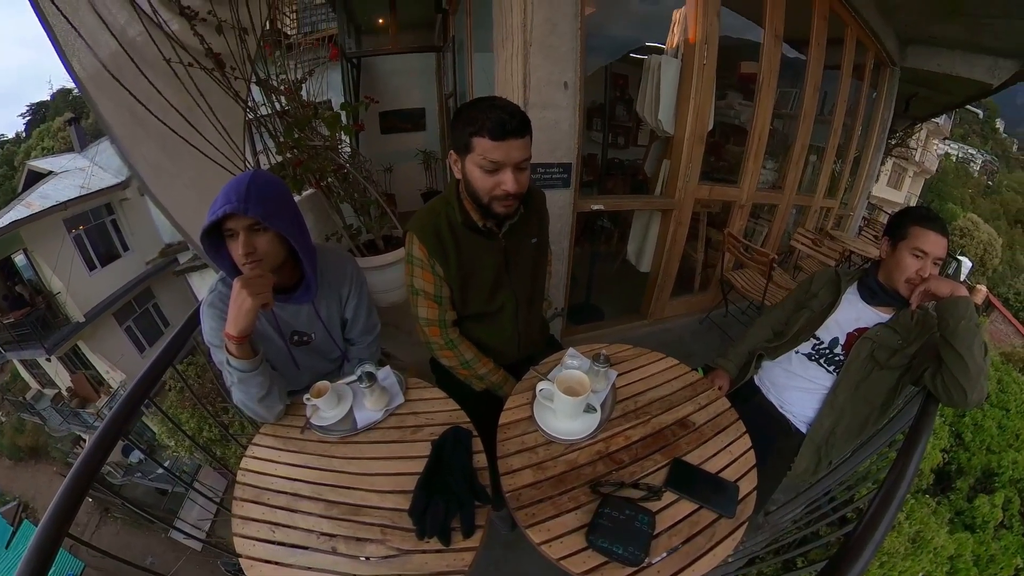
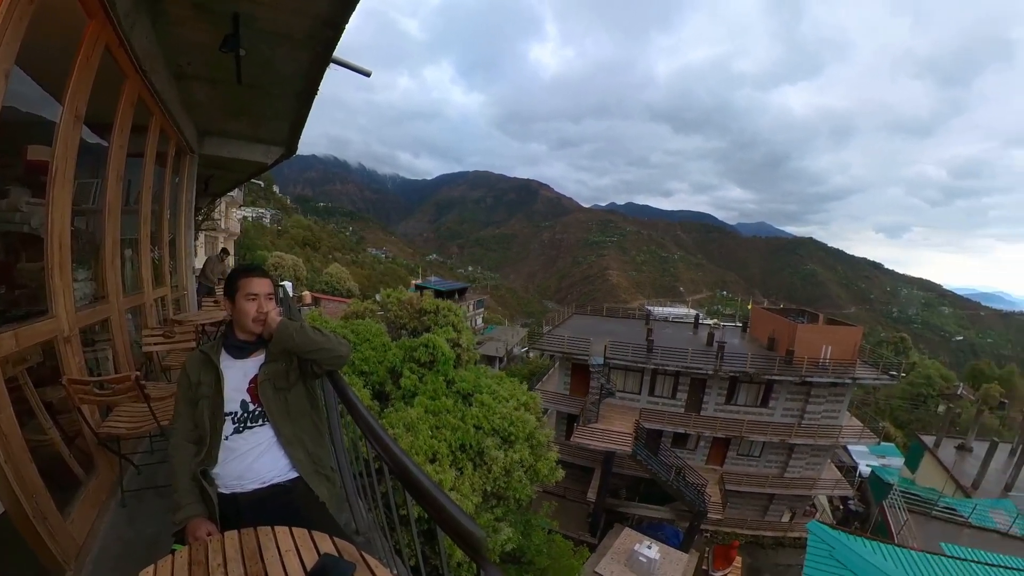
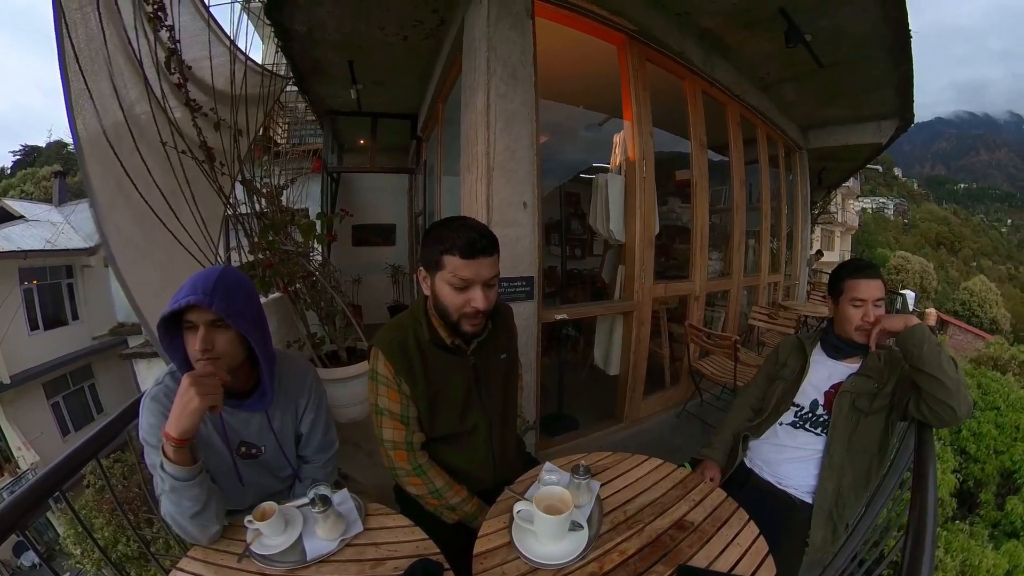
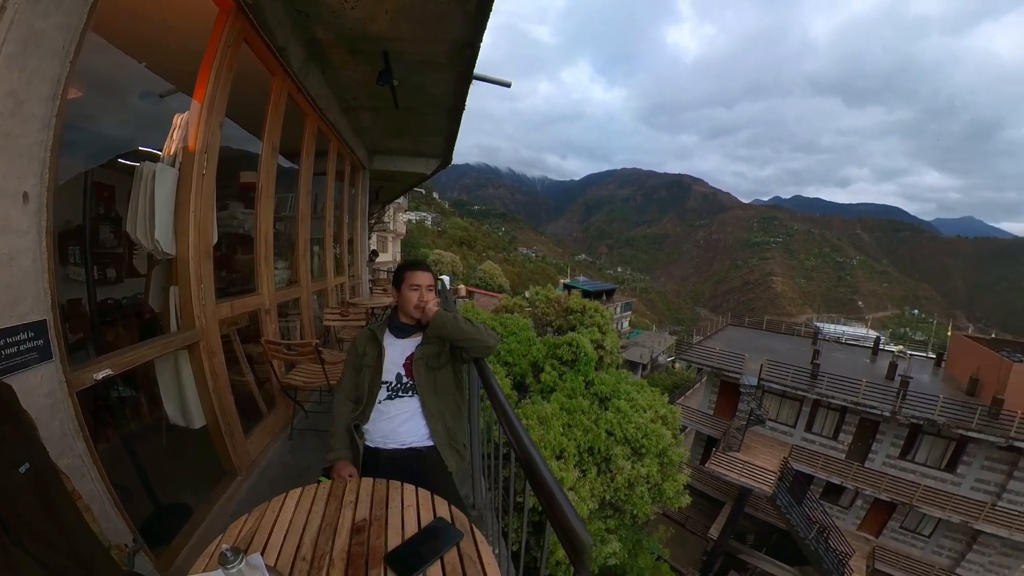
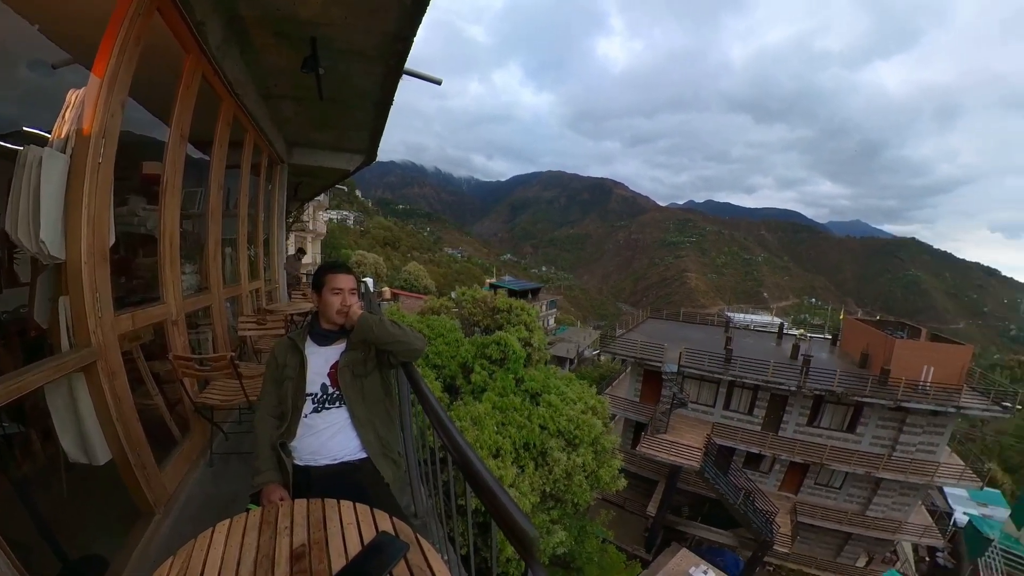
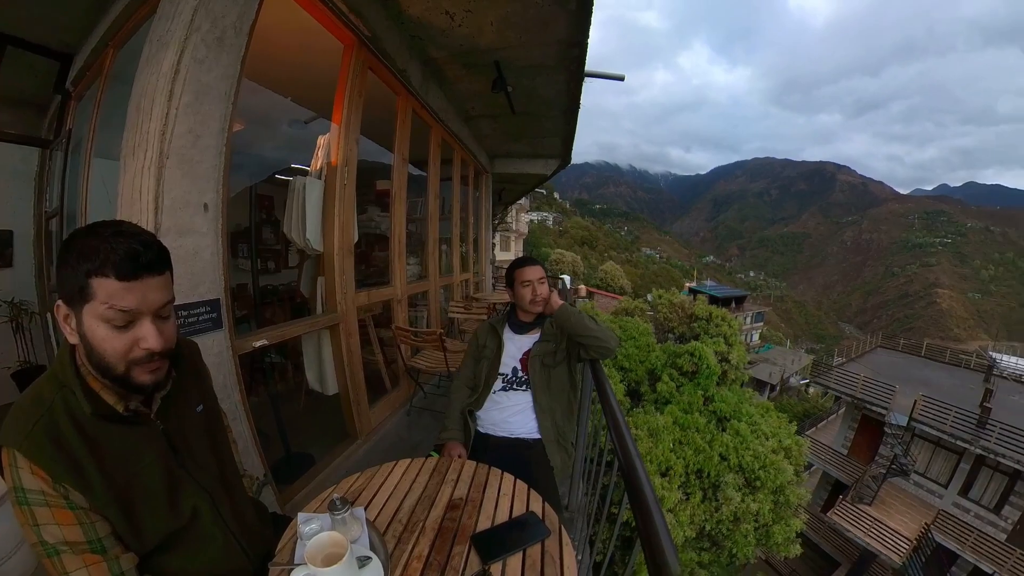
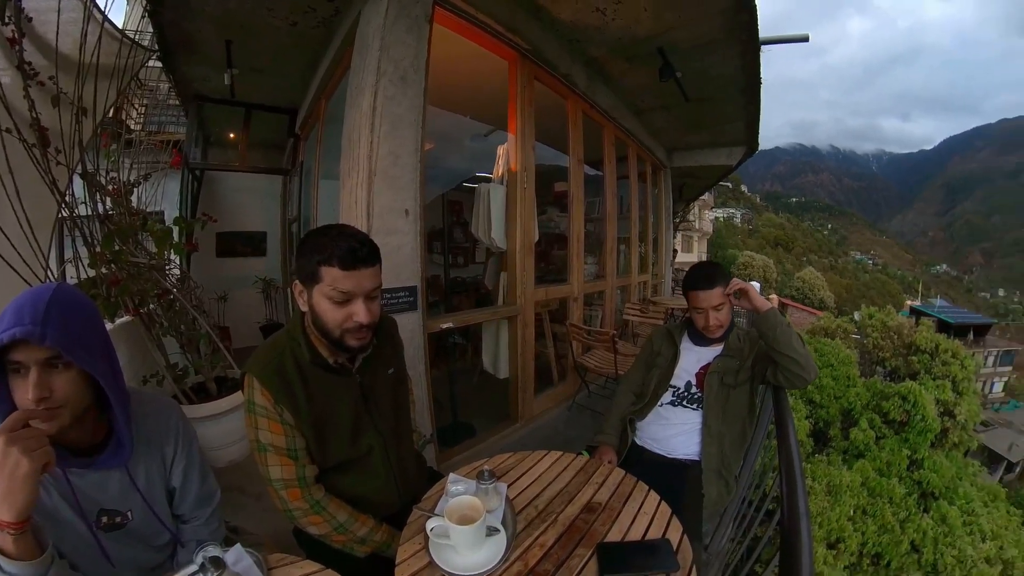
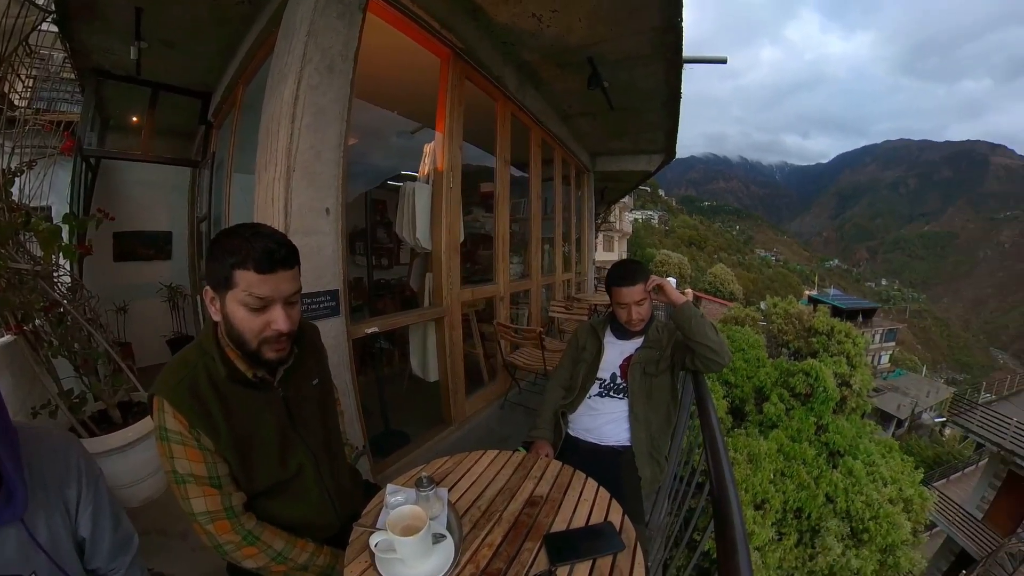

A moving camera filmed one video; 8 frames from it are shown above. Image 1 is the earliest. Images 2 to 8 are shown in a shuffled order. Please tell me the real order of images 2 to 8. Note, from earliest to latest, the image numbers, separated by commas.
3, 7, 8, 6, 4, 5, 2
